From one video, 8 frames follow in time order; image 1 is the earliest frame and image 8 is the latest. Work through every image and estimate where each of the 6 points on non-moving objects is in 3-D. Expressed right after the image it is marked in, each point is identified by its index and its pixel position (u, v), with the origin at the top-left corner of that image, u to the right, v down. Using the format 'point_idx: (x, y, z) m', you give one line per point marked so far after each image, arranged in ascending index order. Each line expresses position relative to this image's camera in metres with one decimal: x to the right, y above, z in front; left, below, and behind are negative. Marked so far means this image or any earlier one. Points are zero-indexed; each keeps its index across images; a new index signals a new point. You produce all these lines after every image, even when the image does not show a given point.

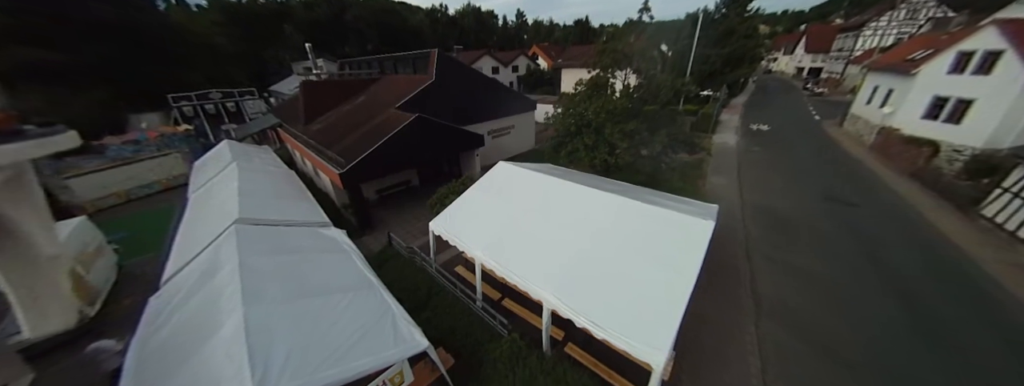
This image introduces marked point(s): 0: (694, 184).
0: (+9.1, +0.4, +13.1) m
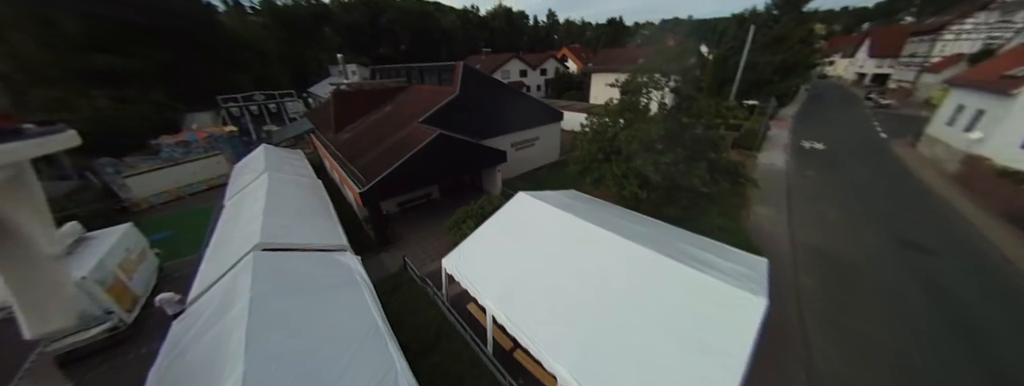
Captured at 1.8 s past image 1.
0: (+10.0, -1.0, +11.9) m
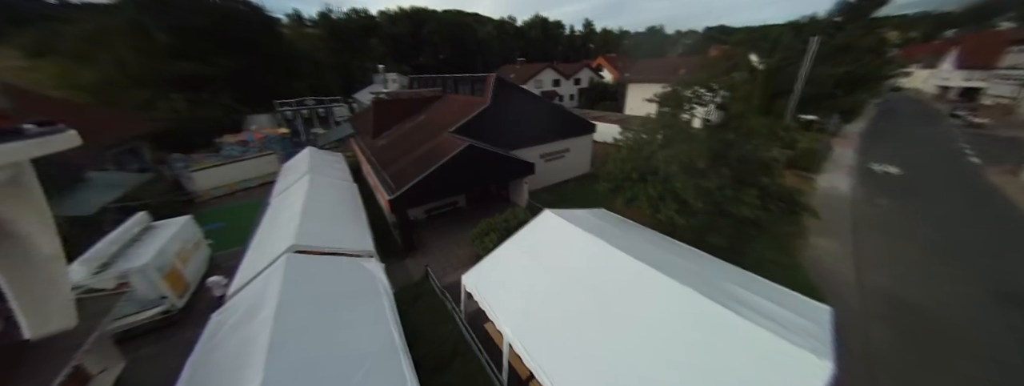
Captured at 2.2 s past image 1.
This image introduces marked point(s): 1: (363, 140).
0: (+11.1, -2.2, +10.6) m
1: (-9.3, +3.2, +16.5) m
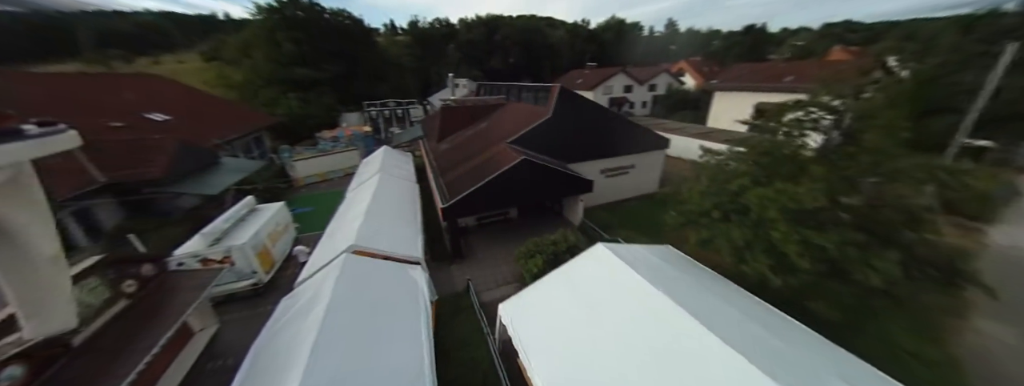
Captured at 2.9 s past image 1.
0: (+12.5, -4.1, +7.6) m
1: (-5.5, +3.3, +17.6) m
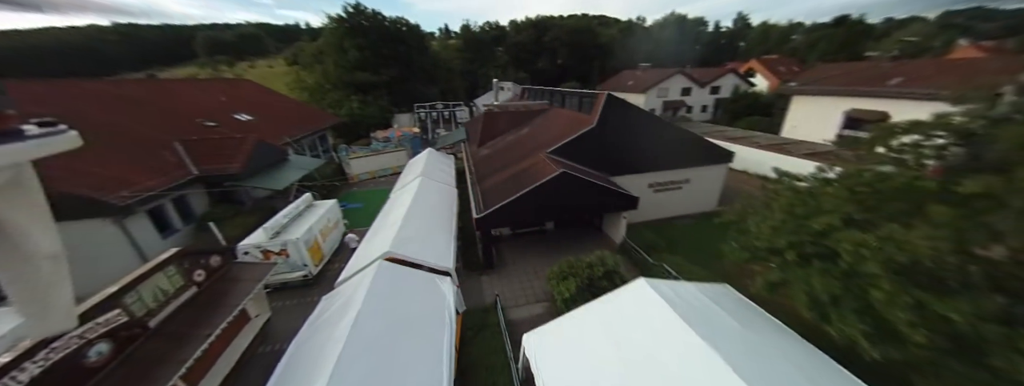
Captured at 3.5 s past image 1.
0: (+13.0, -5.4, +5.3) m
1: (-2.8, +3.1, +17.8) m
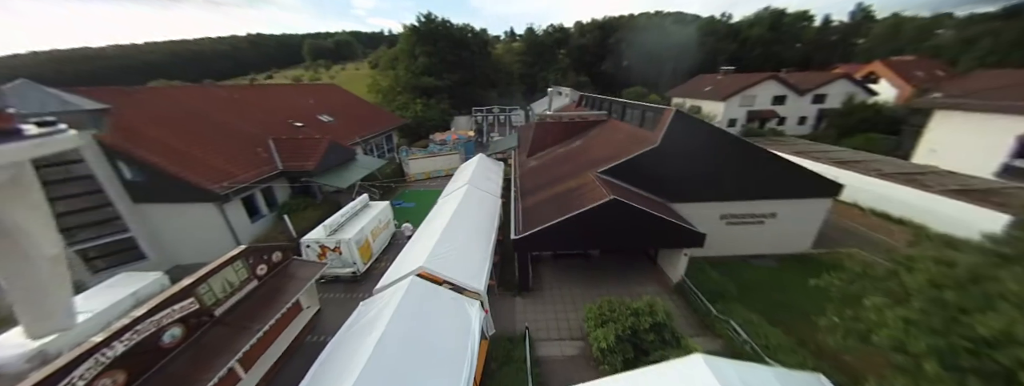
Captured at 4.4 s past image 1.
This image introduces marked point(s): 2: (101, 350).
0: (+12.9, -7.3, +2.3) m
1: (+0.6, +2.5, +17.6) m
2: (-5.6, -2.1, +3.6) m
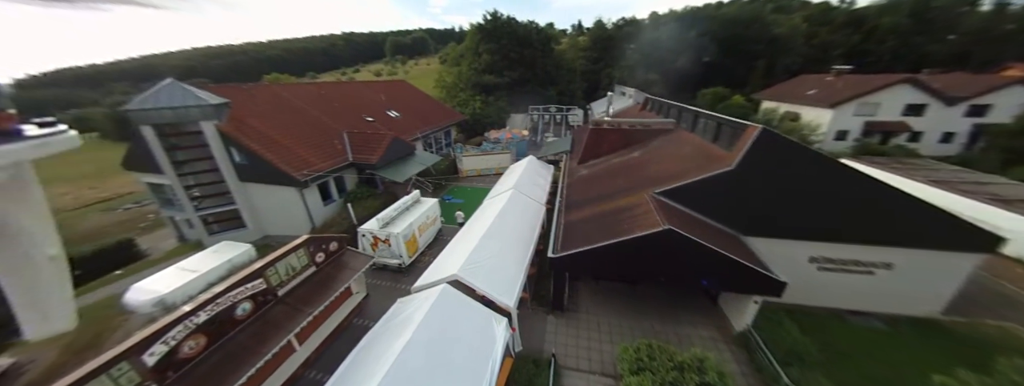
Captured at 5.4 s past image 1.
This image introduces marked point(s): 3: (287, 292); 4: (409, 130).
0: (+12.0, -9.1, -0.2) m
1: (+3.8, +1.9, +16.8) m
2: (-5.3, -2.0, +4.3) m
3: (-5.3, -2.3, +6.2) m
4: (-7.2, +4.4, +18.5) m
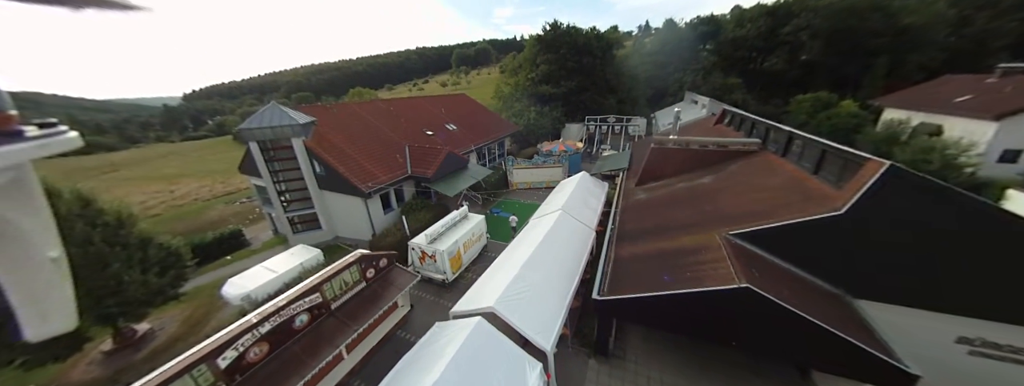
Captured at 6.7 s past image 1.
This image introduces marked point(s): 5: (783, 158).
0: (+10.9, -10.6, -2.9) m
1: (+6.8, +0.5, +15.5) m
2: (-4.7, -2.5, +4.9) m
3: (-4.4, -2.8, +6.7) m
4: (-3.5, +3.7, +19.2) m
5: (+11.7, +1.3, +11.2) m
